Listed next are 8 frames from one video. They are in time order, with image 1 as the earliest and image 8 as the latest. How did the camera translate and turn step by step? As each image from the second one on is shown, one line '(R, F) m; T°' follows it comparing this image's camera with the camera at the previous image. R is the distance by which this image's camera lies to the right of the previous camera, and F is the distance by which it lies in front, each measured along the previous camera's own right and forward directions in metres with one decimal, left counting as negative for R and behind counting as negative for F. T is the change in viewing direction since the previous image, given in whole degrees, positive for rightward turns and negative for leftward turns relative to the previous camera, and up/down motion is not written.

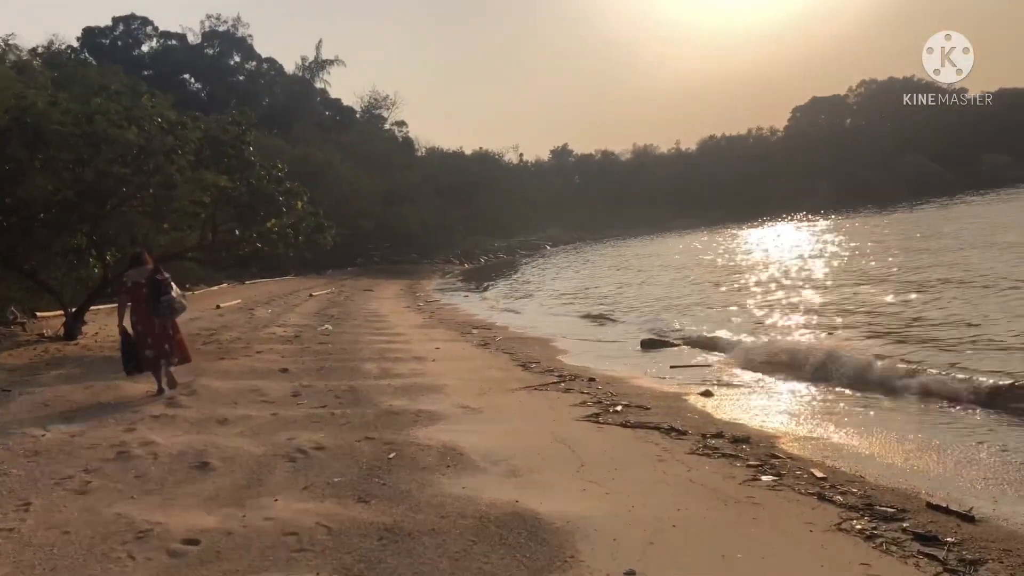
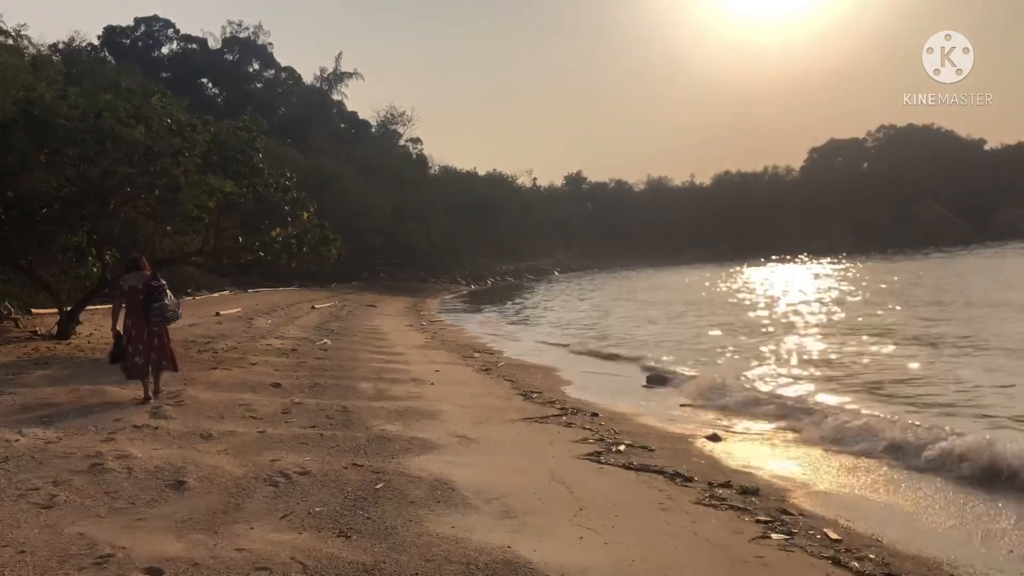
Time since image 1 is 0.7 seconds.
(0.0, +0.3) m; 0°
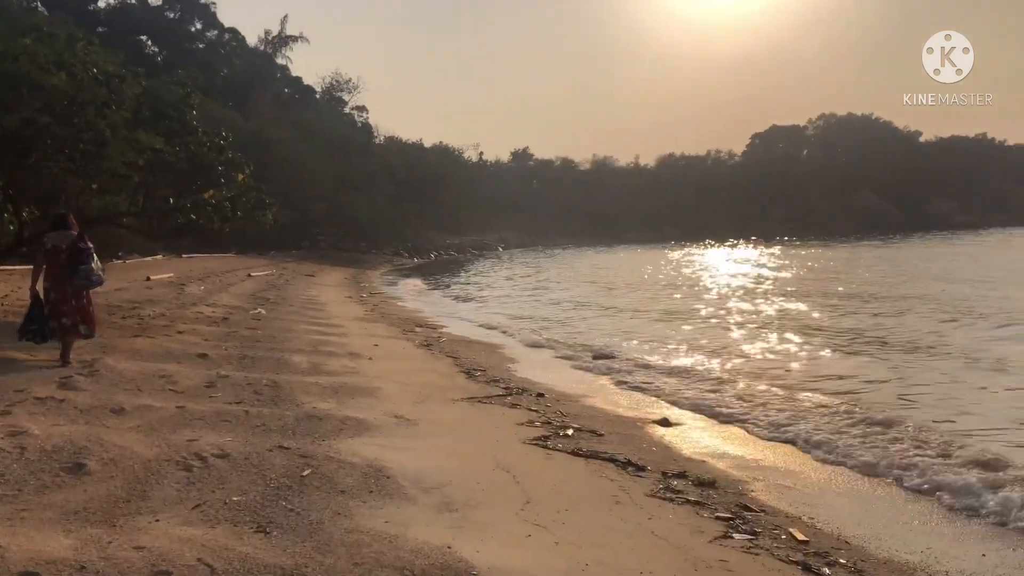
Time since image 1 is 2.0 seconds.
(0.0, +0.6) m; +3°
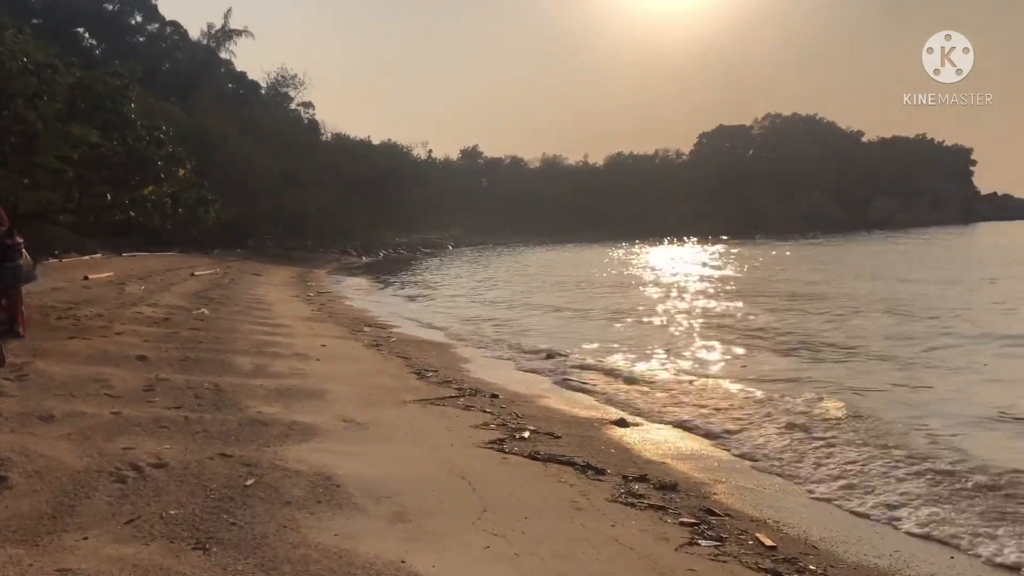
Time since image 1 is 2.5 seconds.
(0.0, +0.3) m; +3°
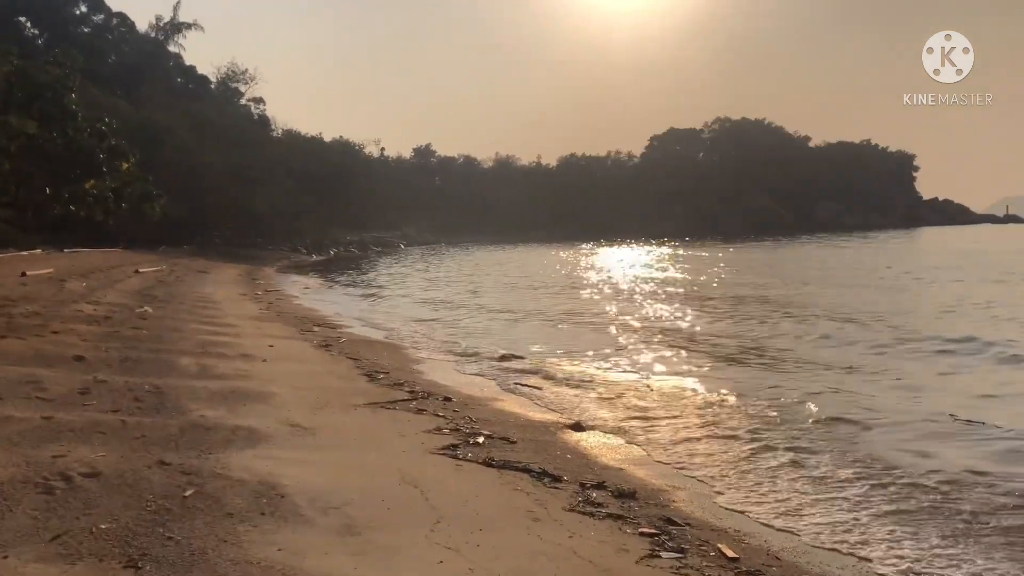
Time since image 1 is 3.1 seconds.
(0.0, +0.2) m; +3°
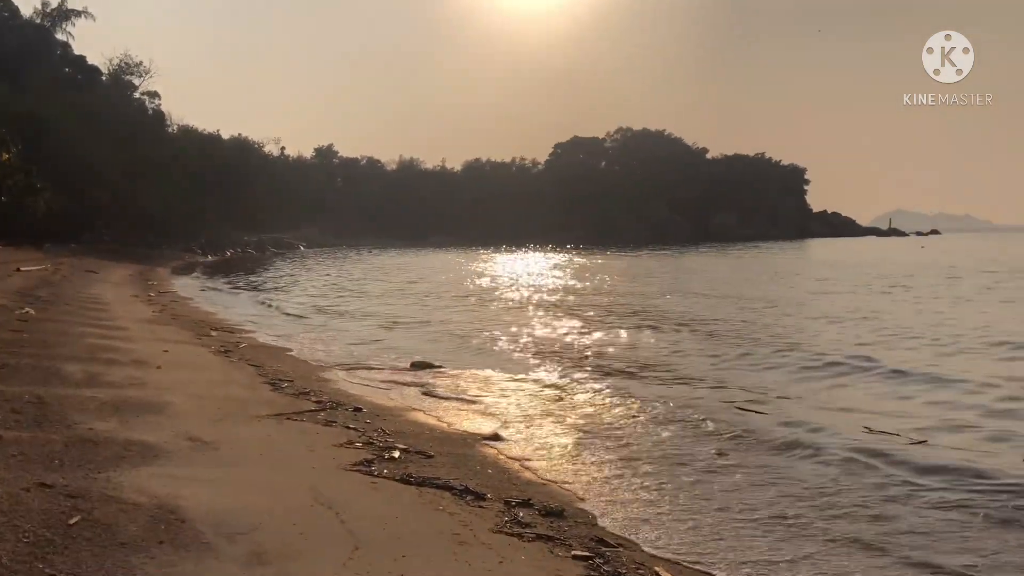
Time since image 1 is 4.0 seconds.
(-0.1, +0.4) m; +6°
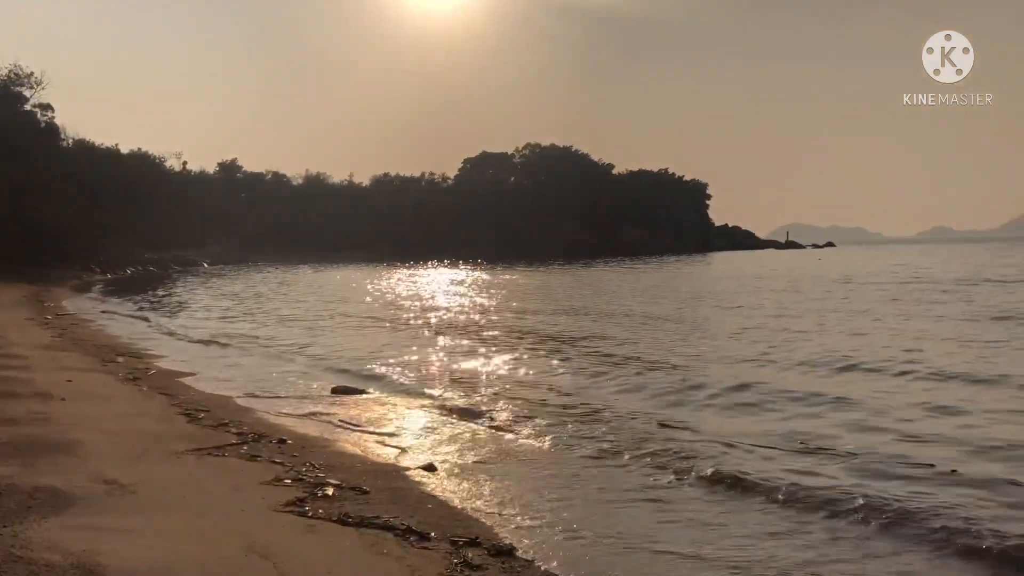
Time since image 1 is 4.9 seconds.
(-0.2, +0.3) m; +5°
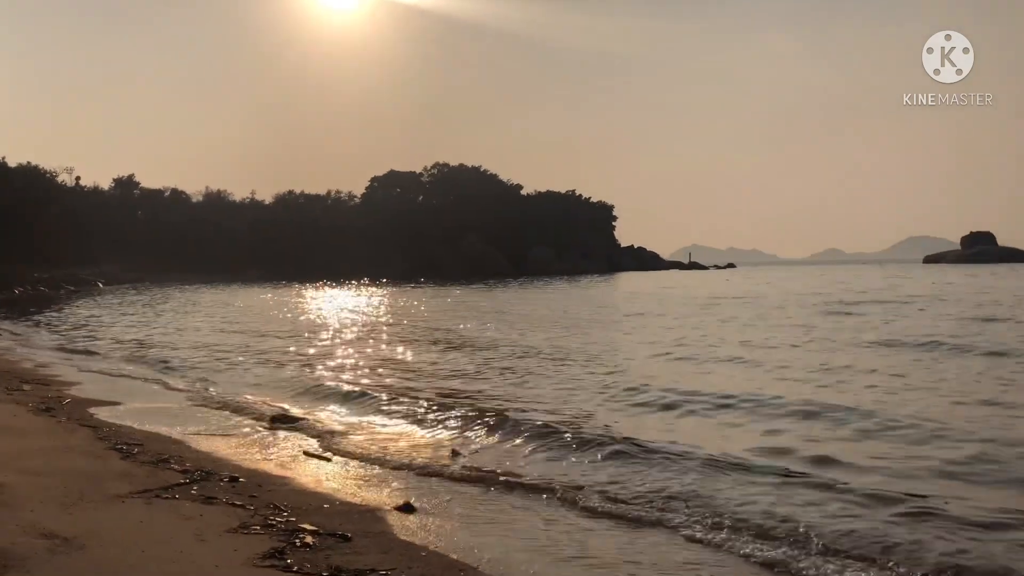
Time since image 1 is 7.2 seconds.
(-0.6, +0.7) m; +6°
